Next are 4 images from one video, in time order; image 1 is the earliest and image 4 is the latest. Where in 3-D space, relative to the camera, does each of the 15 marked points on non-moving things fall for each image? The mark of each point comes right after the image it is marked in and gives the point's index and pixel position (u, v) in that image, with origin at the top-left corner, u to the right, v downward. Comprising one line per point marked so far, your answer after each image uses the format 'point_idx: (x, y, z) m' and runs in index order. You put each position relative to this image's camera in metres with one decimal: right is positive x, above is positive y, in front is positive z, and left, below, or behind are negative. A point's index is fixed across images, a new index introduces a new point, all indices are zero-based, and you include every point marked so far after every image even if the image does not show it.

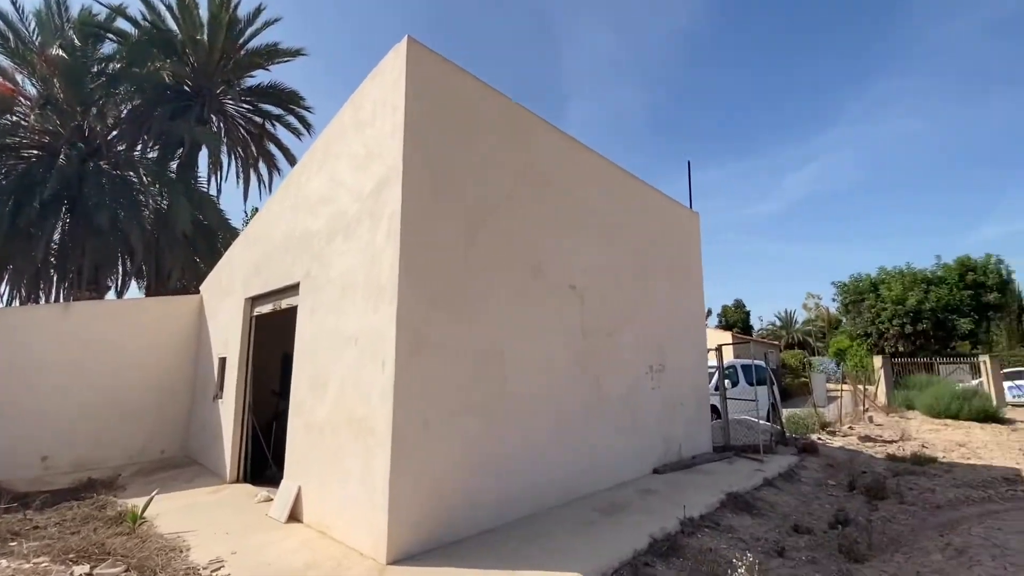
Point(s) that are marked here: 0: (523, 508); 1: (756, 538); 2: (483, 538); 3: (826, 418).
0: (+0.1, -2.2, +4.8) m
1: (+2.4, -2.5, +4.8) m
2: (-0.3, -2.2, +4.3) m
3: (+8.7, -3.6, +13.5) m
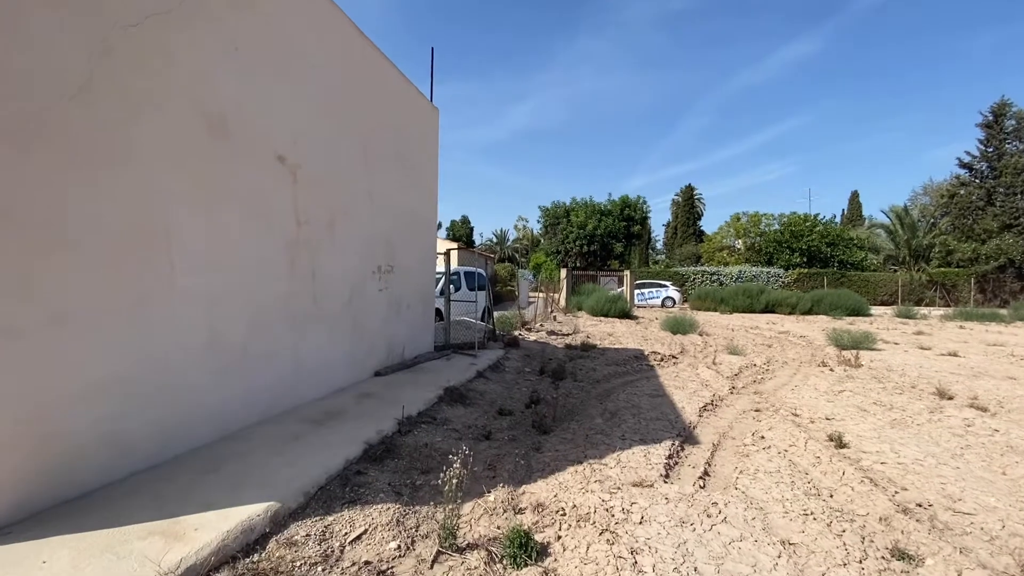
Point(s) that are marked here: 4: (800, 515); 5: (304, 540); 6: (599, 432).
0: (-2.4, -1.1, +3.8) m
1: (-0.5, -1.4, +5.0) m
2: (-2.4, -1.3, +3.1) m
3: (+0.4, -1.0, +15.7) m
4: (+2.0, -1.6, +3.4) m
5: (-1.2, -1.5, +2.8) m
6: (+0.9, -1.5, +5.1) m
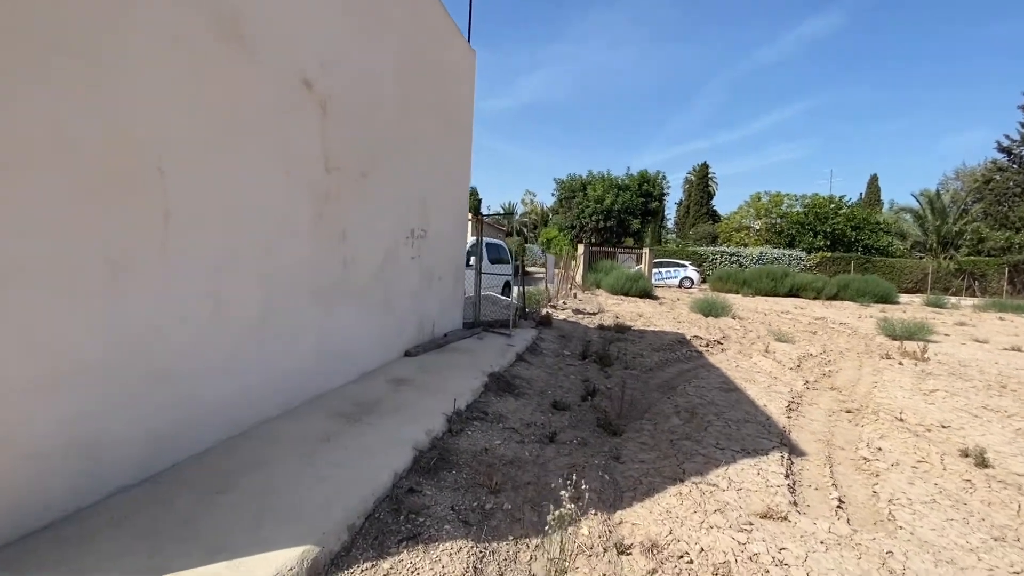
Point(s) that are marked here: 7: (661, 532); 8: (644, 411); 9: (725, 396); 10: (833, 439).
0: (-1.8, -0.9, +2.9) m
1: (+0.1, -1.2, +4.2) m
2: (-1.9, -1.0, +2.3) m
3: (+1.1, -0.2, +14.8) m
4: (+2.6, -1.5, +2.5) m
5: (-0.6, -1.3, +2.0) m
6: (+1.5, -1.3, +4.2) m
7: (+0.8, -1.4, +2.8) m
8: (+1.4, -1.3, +5.0) m
9: (+2.4, -1.2, +5.5) m
10: (+3.0, -1.4, +4.6) m
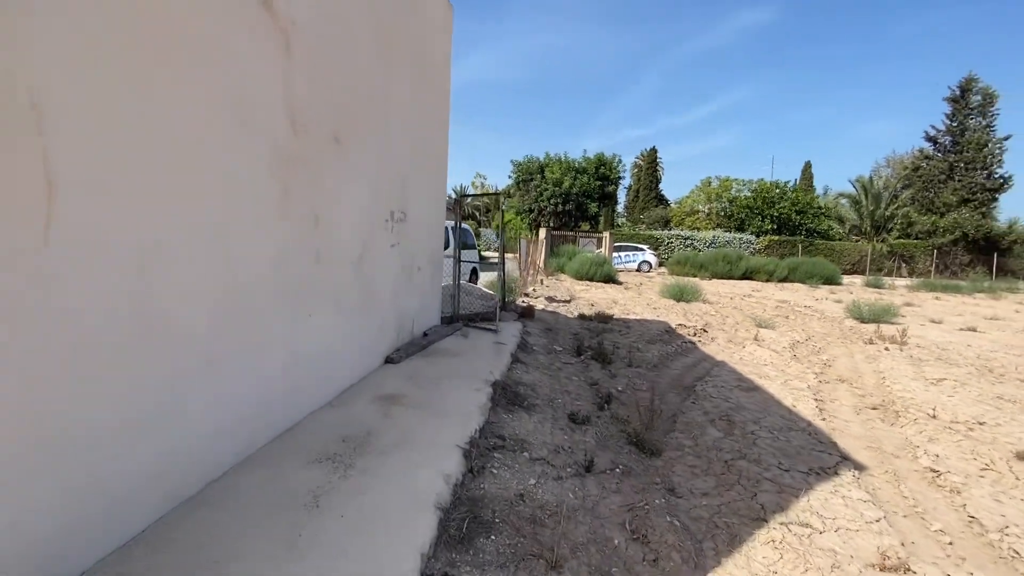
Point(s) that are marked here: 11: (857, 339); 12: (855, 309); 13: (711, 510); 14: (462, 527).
0: (-1.5, -0.9, +2.0) m
1: (+0.3, -1.1, +3.4) m
2: (-1.5, -1.1, +1.3) m
3: (+0.1, +0.2, +14.1) m
4: (+2.9, -1.5, +2.0) m
5: (-0.2, -1.3, +1.2) m
6: (+1.7, -1.2, +3.6) m
7: (+1.2, -1.4, +2.2) m
8: (+1.4, -1.2, +4.3) m
9: (+2.4, -1.1, +5.0) m
10: (+3.1, -1.3, +4.1) m
11: (+6.5, -1.0, +9.2) m
12: (+8.2, -0.5, +11.6) m
13: (+1.2, -1.3, +2.9) m
14: (-0.3, -1.1, +2.4) m
